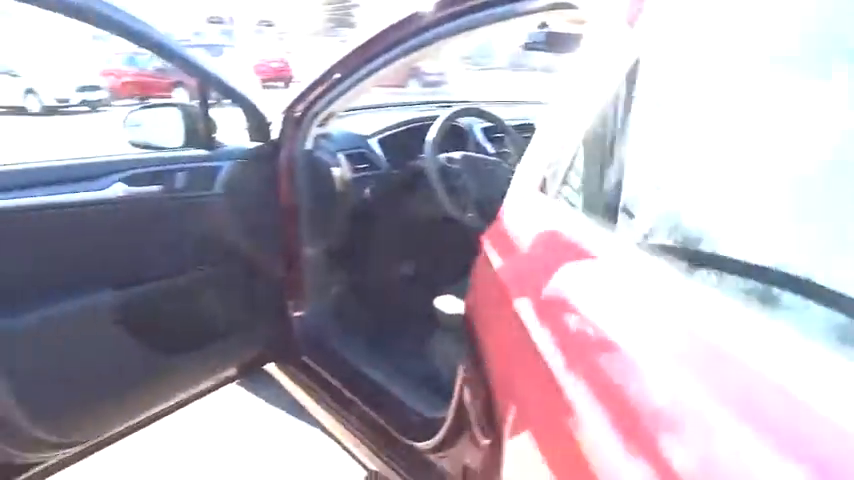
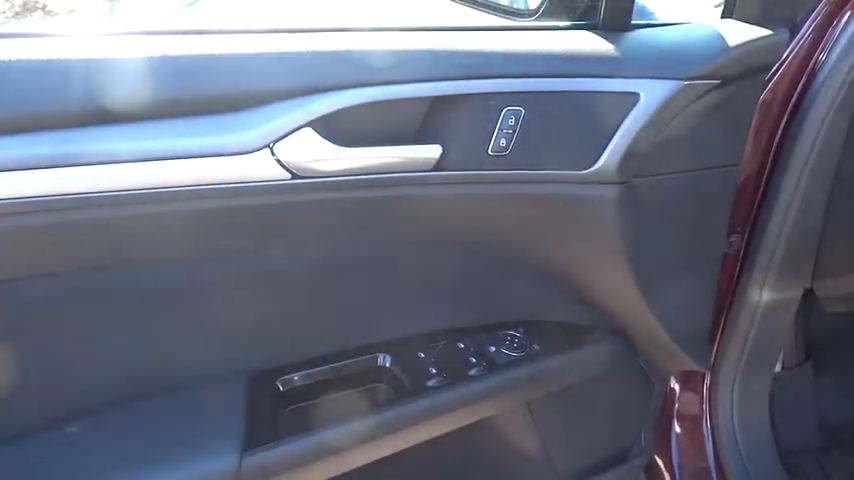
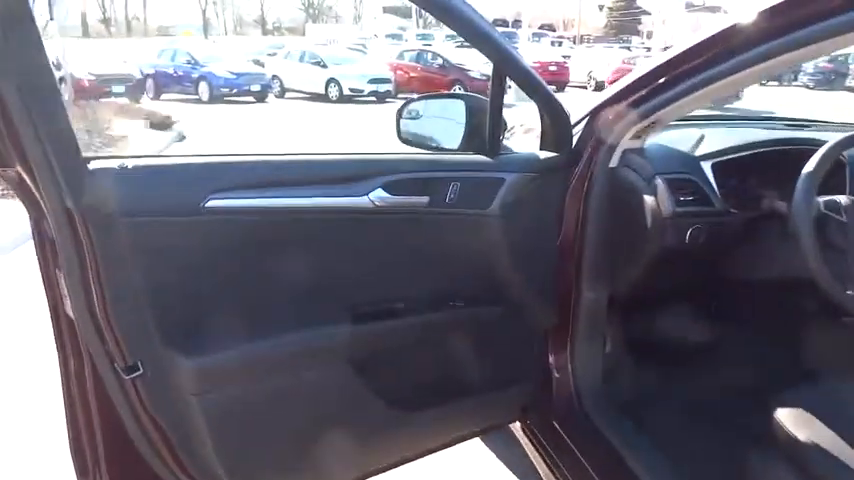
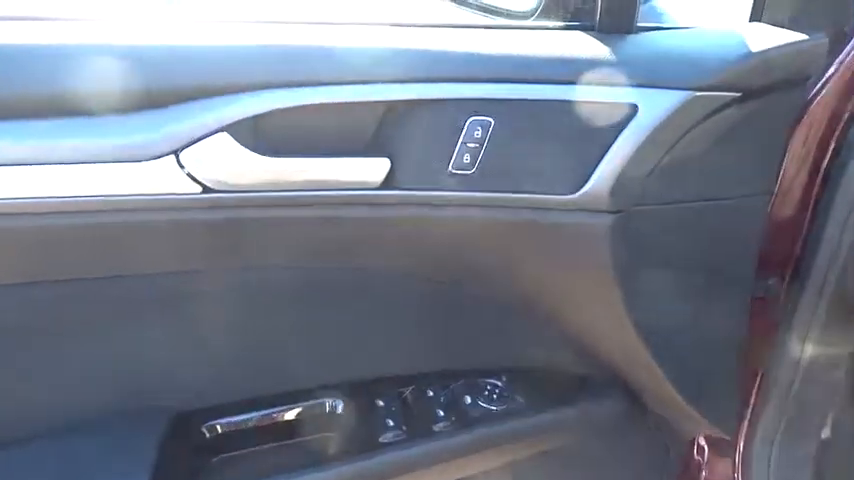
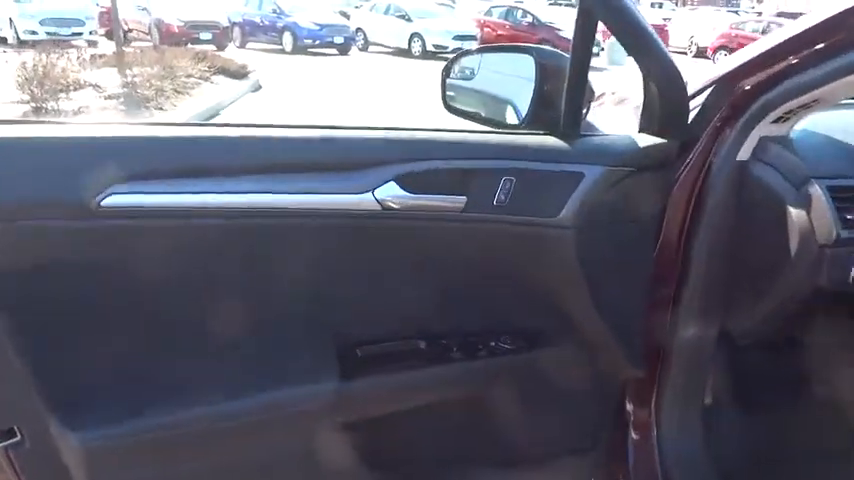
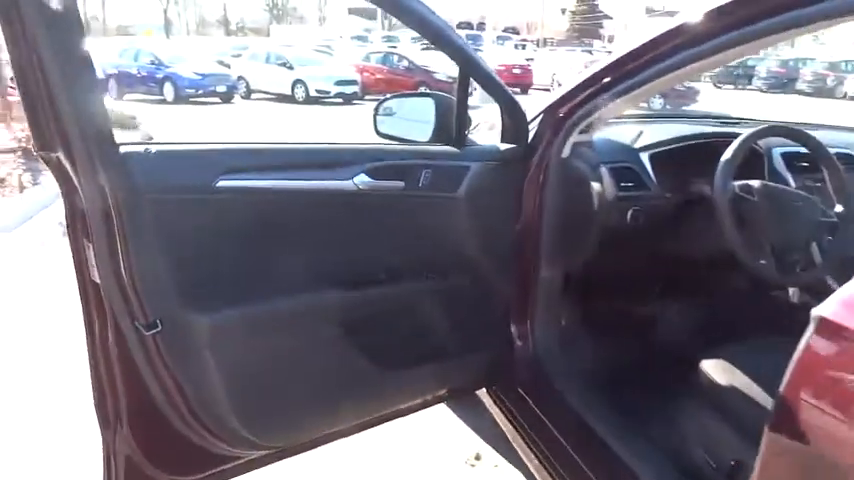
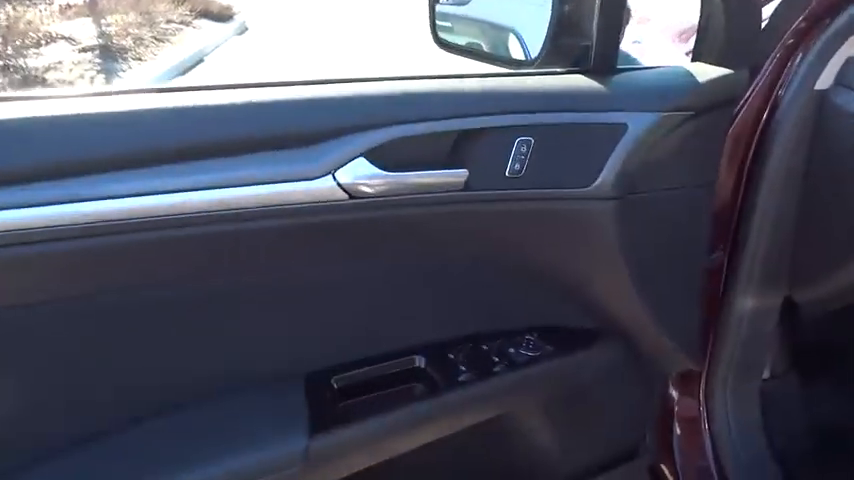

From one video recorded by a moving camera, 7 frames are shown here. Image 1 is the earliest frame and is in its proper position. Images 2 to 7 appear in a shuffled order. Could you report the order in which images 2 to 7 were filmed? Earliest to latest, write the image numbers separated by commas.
6, 3, 5, 7, 2, 4
